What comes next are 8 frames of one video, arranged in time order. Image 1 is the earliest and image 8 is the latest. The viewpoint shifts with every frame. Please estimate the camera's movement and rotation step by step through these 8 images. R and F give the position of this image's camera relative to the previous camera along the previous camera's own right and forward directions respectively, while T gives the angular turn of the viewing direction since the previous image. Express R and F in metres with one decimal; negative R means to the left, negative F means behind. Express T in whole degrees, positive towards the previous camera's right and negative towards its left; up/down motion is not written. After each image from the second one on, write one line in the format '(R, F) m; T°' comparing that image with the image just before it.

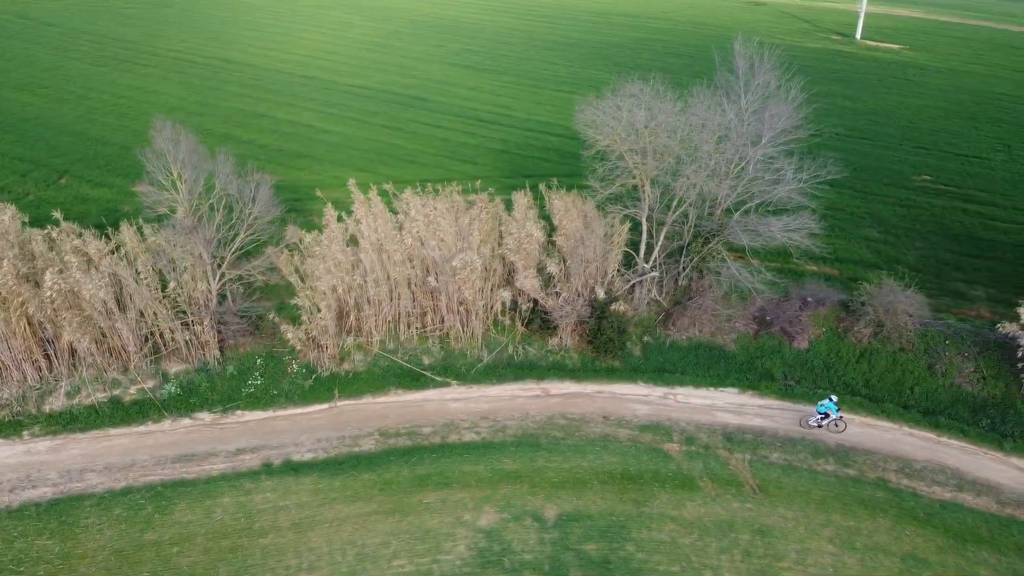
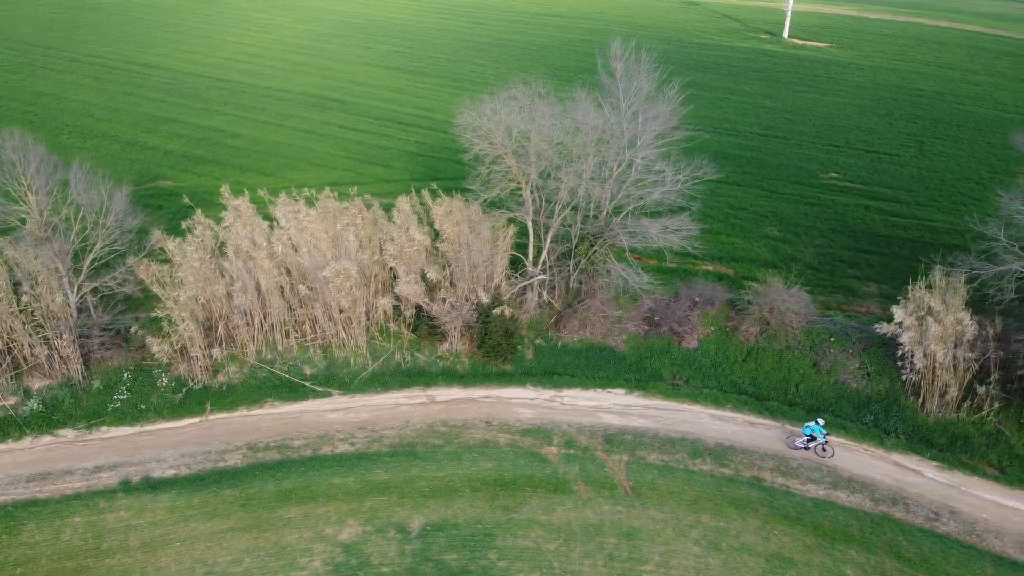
(+3.9, +0.4) m; +2°
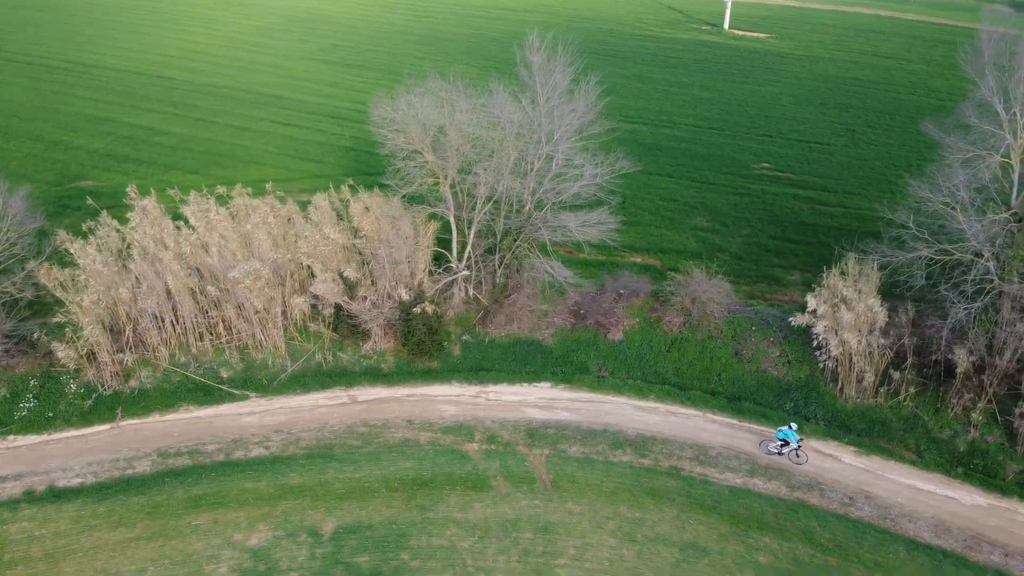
(+2.0, +0.2) m; +2°
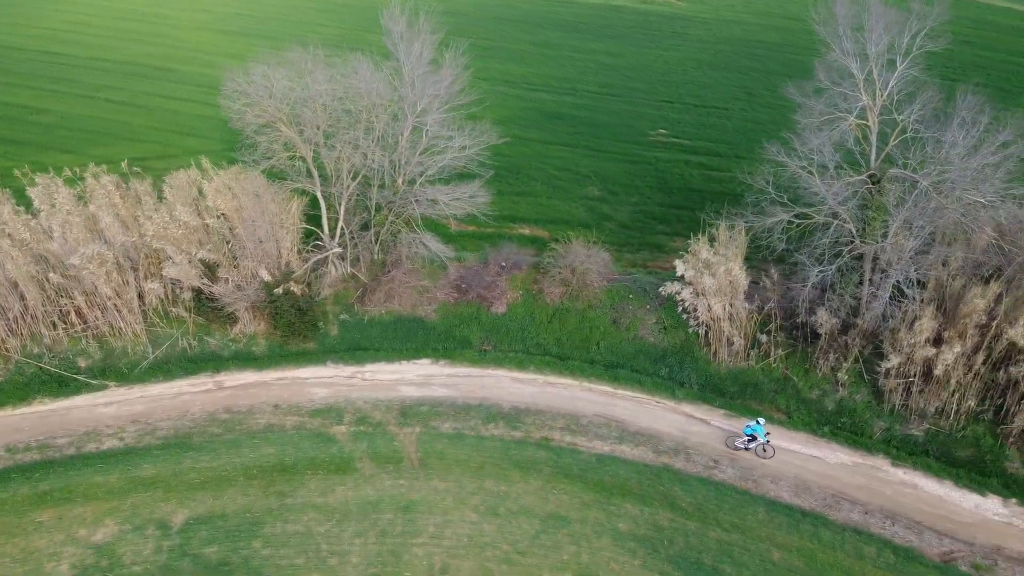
(+3.5, +0.4) m; +3°
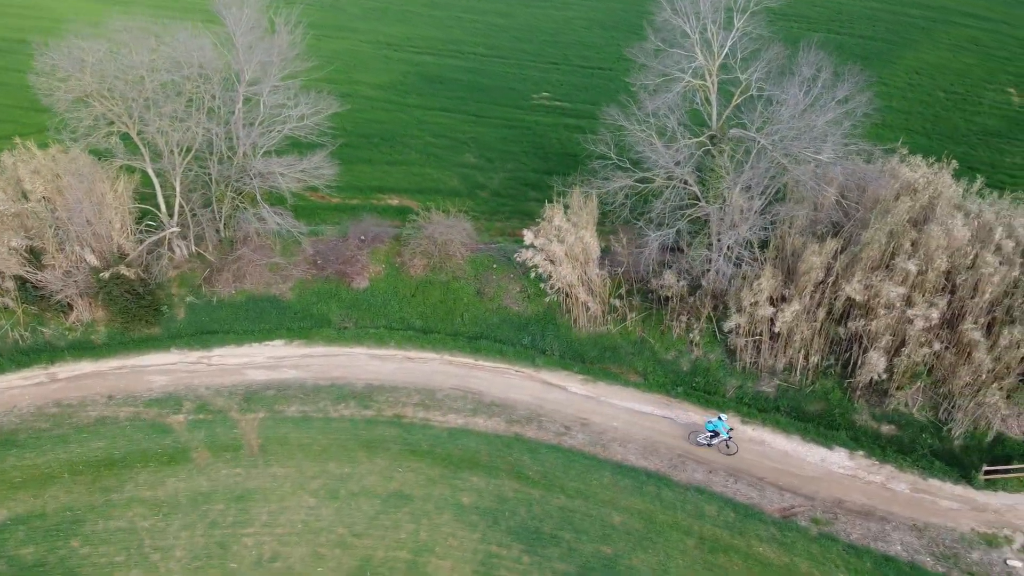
(+4.0, +0.5) m; +4°
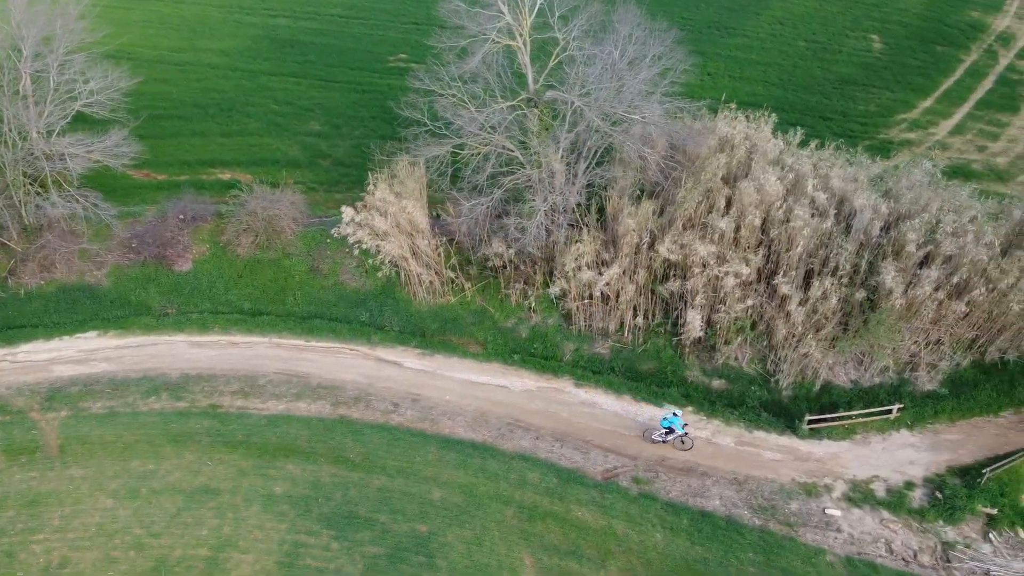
(+4.5, +0.6) m; +4°
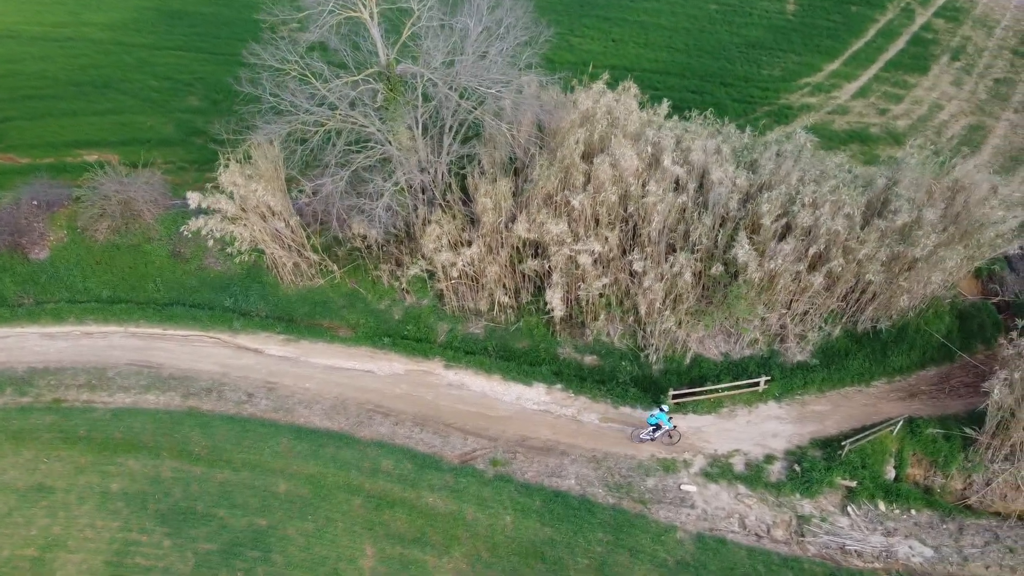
(+4.5, +0.6) m; +2°
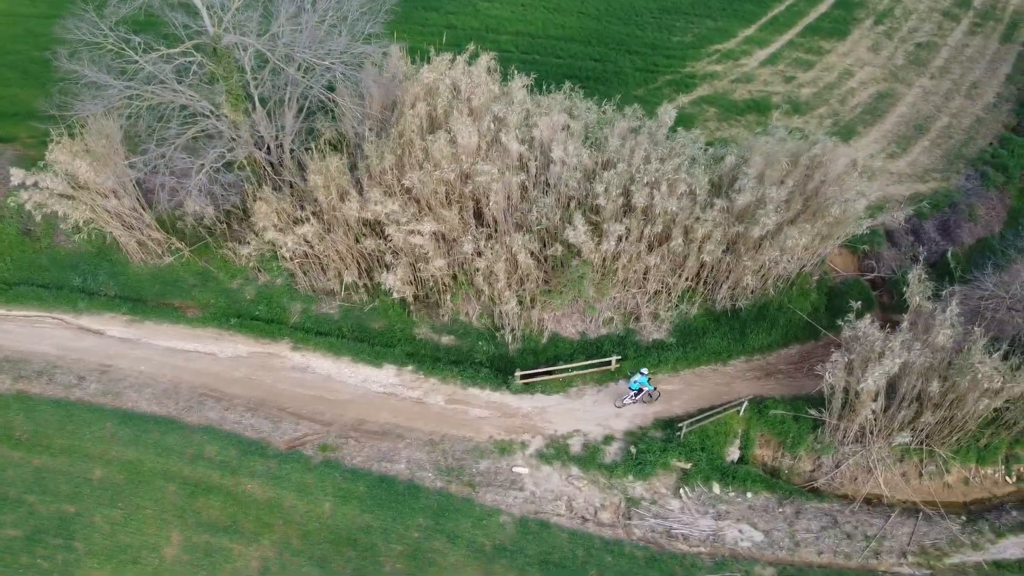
(+6.0, +0.6) m; 0°
